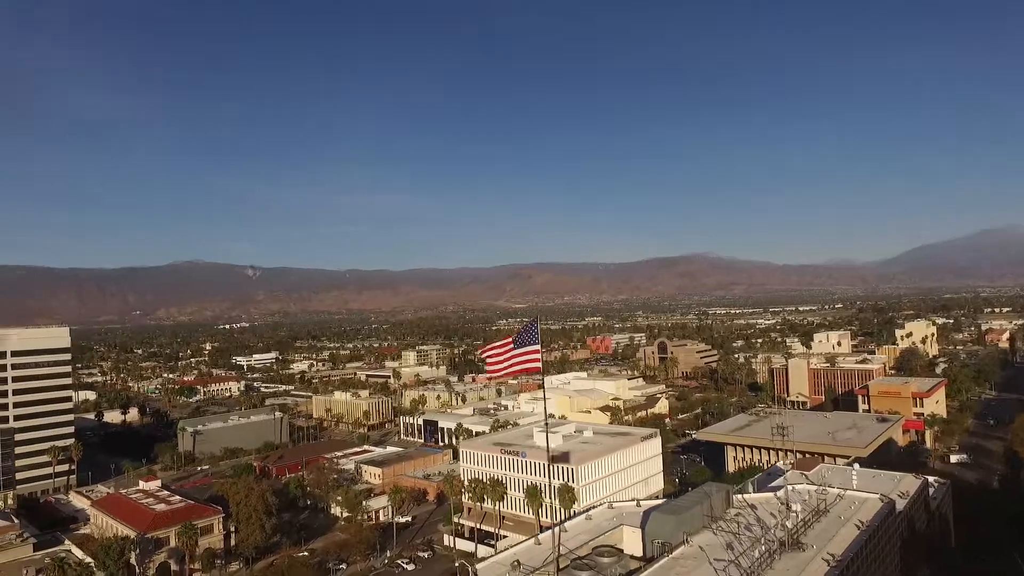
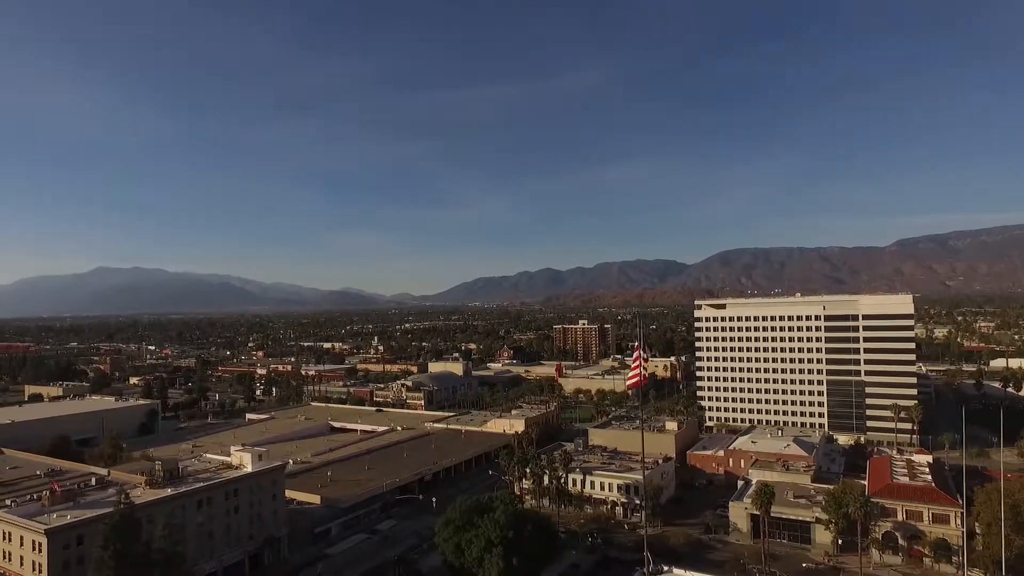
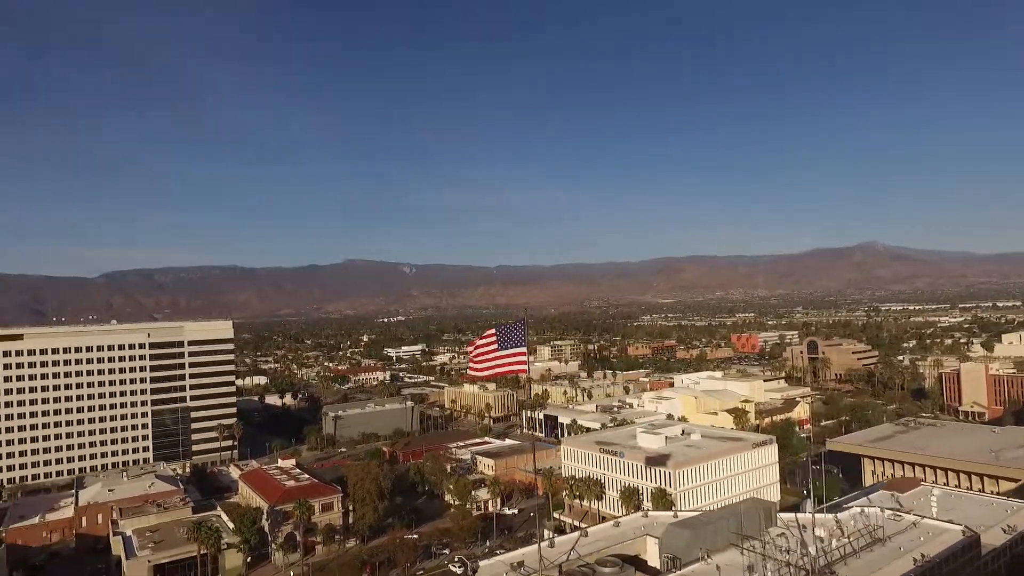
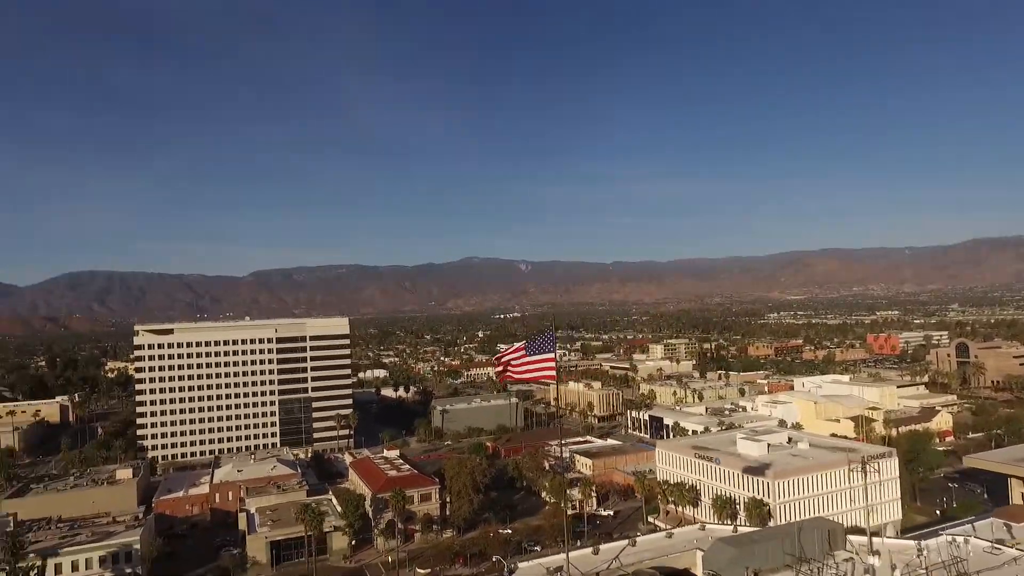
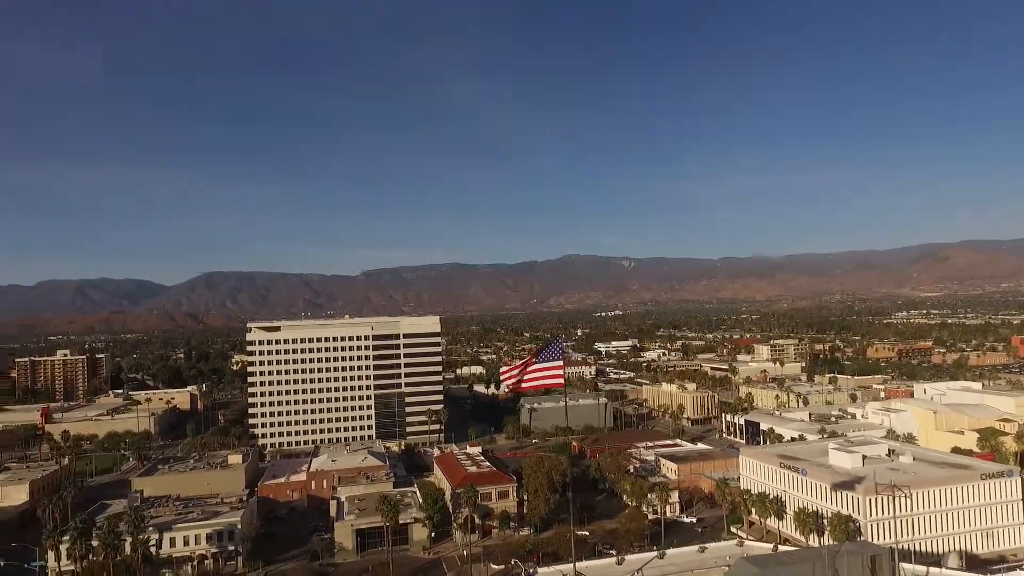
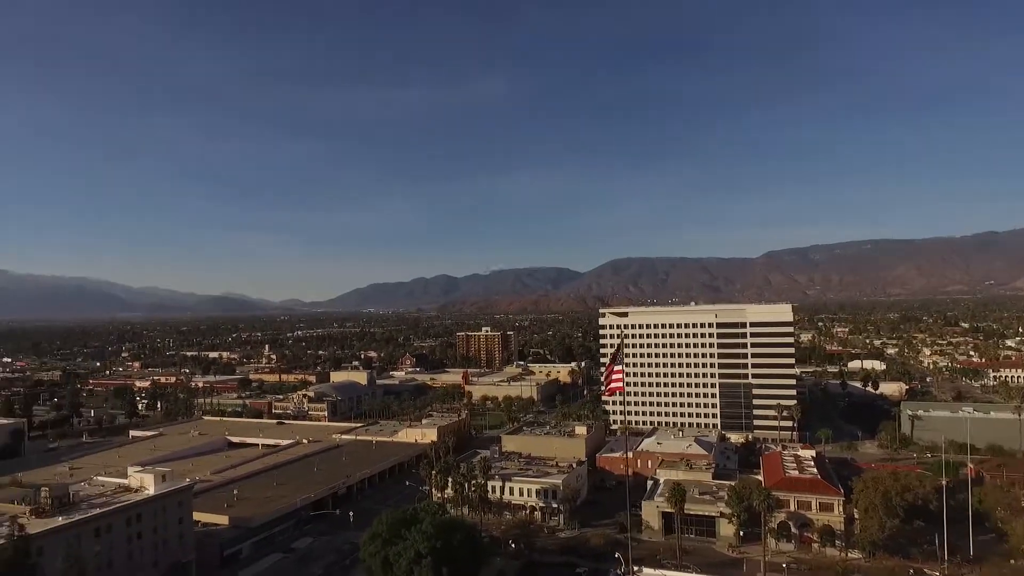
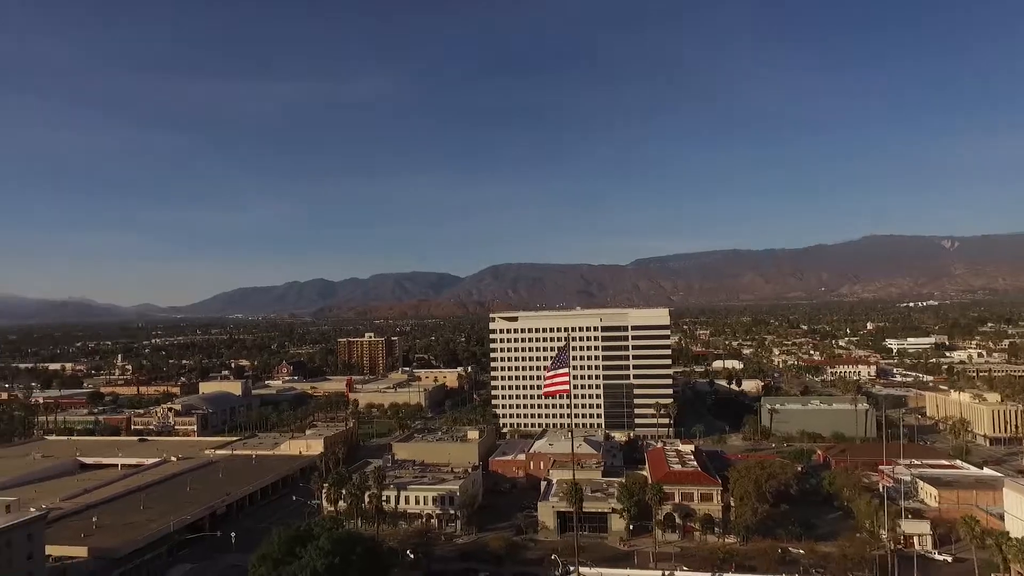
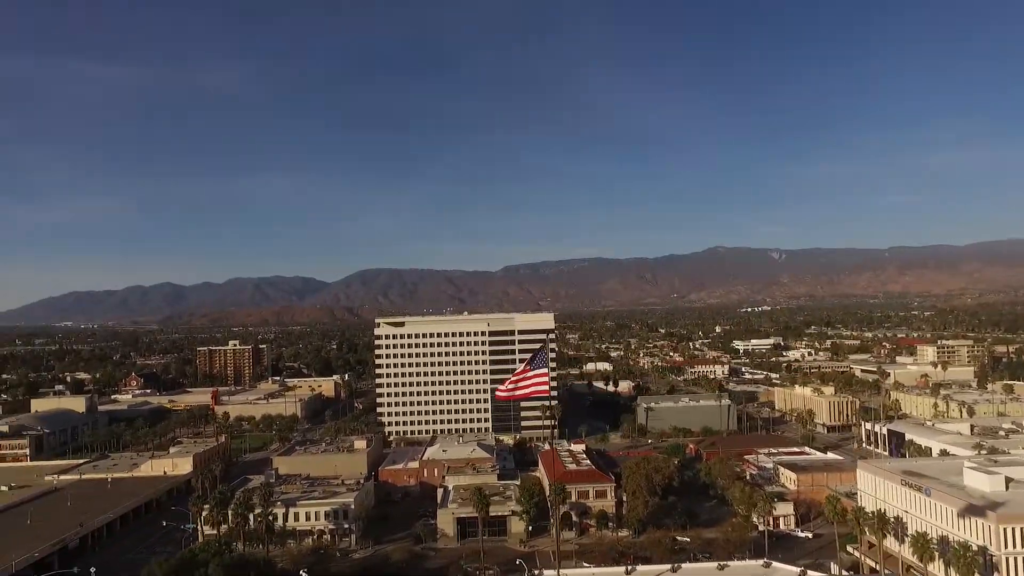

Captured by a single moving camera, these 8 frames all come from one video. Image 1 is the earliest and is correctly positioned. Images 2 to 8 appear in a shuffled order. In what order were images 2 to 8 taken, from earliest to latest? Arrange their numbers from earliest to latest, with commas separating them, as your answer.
3, 4, 5, 8, 7, 6, 2
